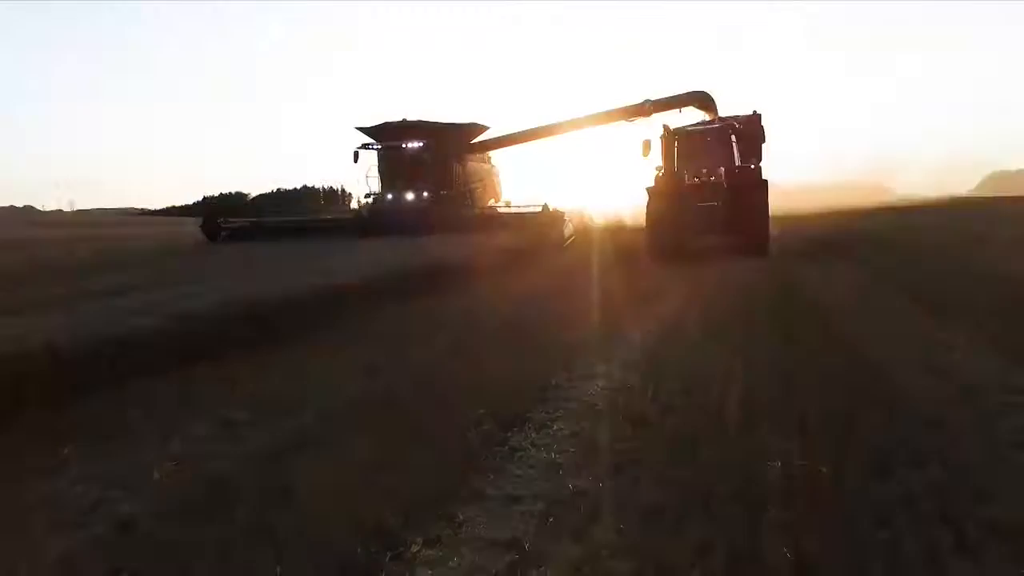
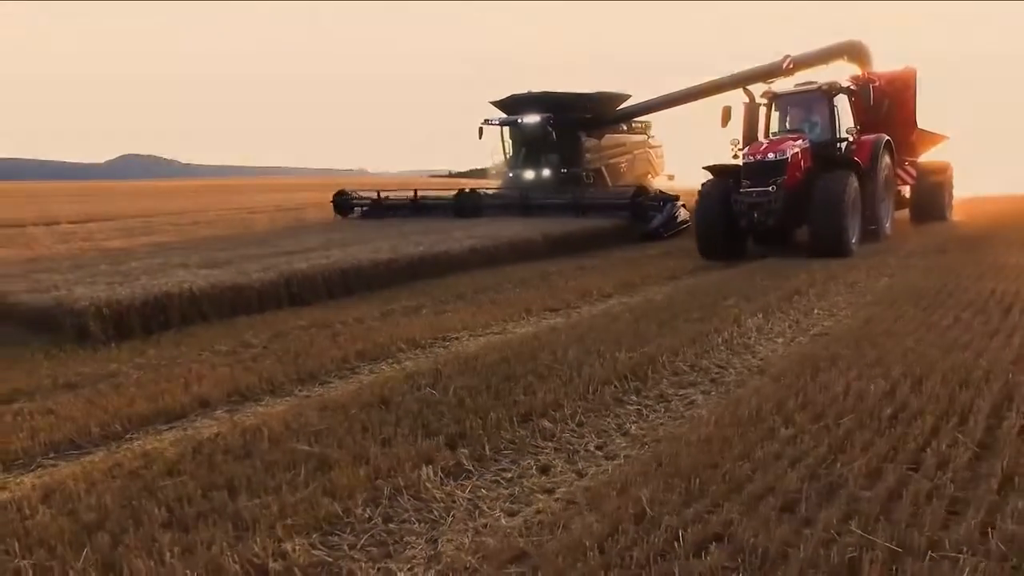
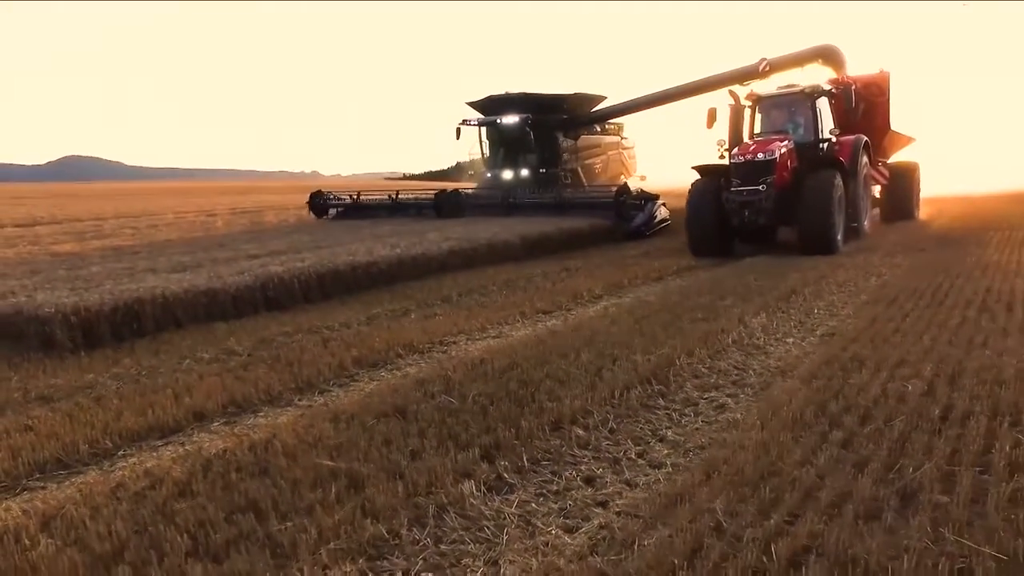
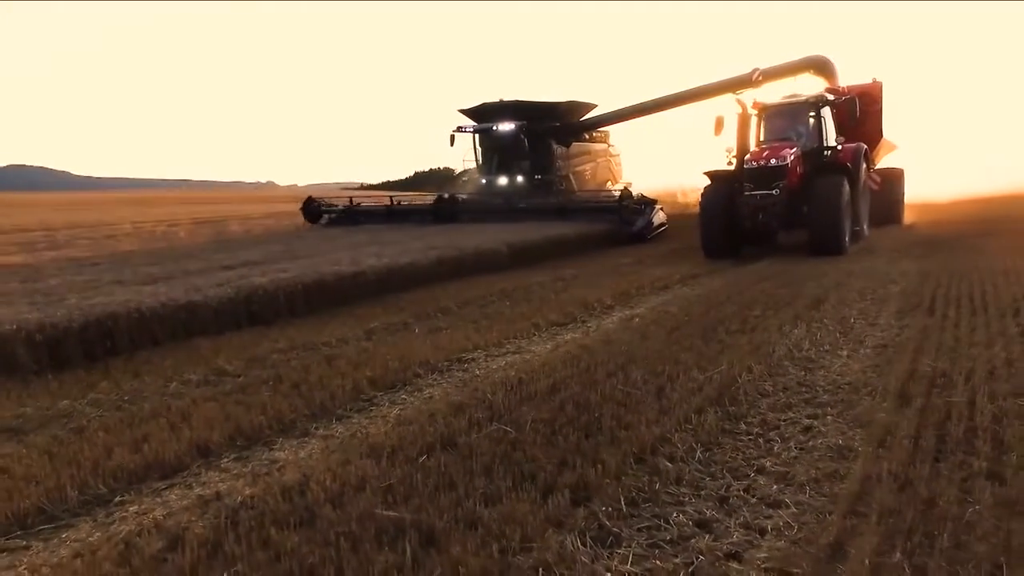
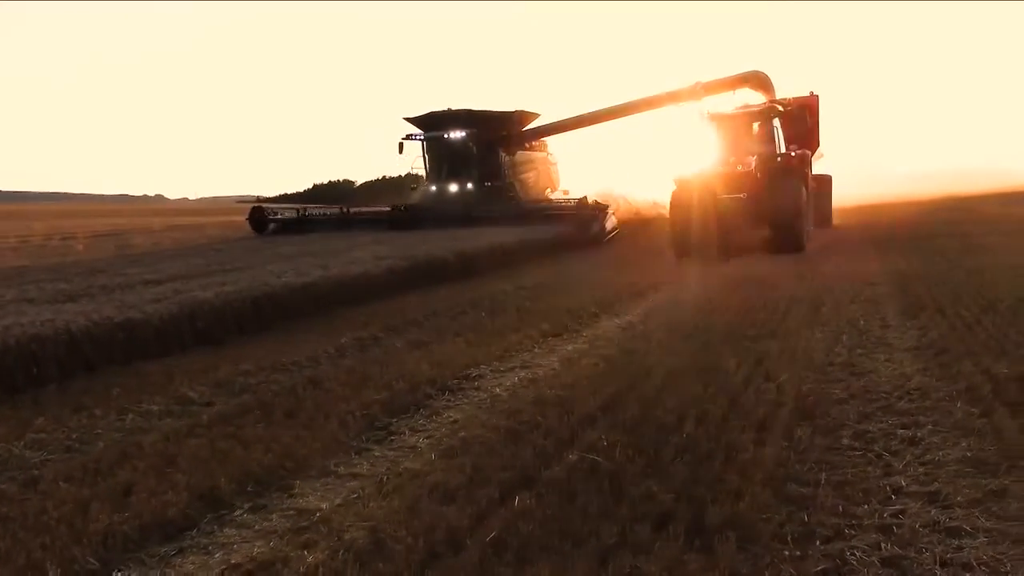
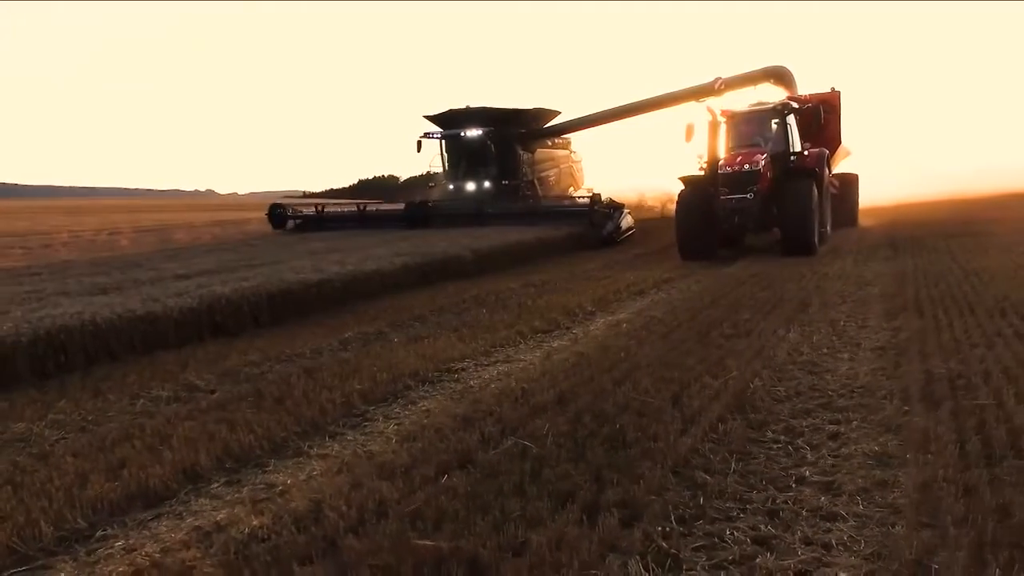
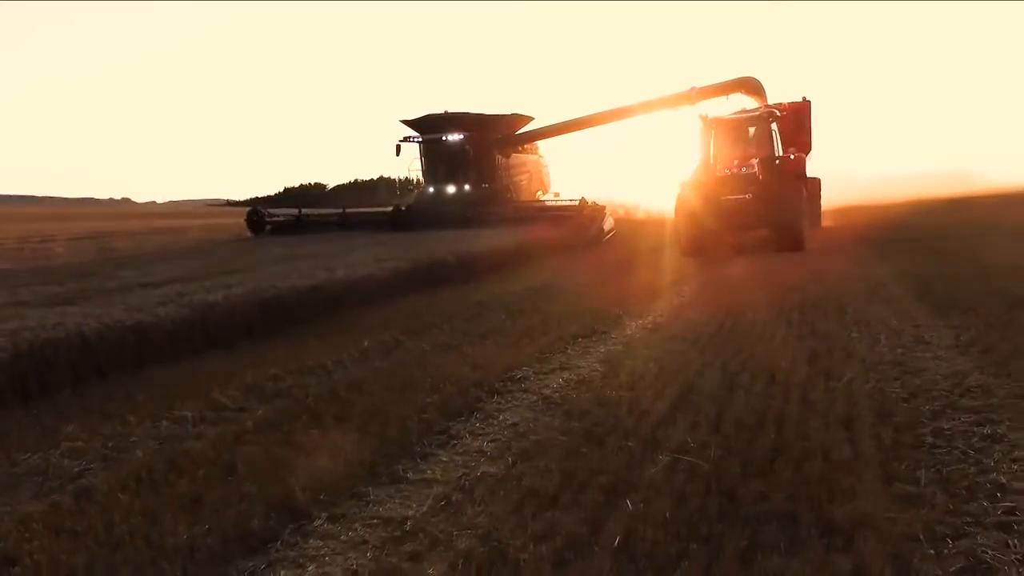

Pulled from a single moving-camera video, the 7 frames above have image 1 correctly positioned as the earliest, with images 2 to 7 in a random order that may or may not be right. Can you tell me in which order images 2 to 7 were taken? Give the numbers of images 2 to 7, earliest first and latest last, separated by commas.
7, 5, 6, 4, 3, 2
